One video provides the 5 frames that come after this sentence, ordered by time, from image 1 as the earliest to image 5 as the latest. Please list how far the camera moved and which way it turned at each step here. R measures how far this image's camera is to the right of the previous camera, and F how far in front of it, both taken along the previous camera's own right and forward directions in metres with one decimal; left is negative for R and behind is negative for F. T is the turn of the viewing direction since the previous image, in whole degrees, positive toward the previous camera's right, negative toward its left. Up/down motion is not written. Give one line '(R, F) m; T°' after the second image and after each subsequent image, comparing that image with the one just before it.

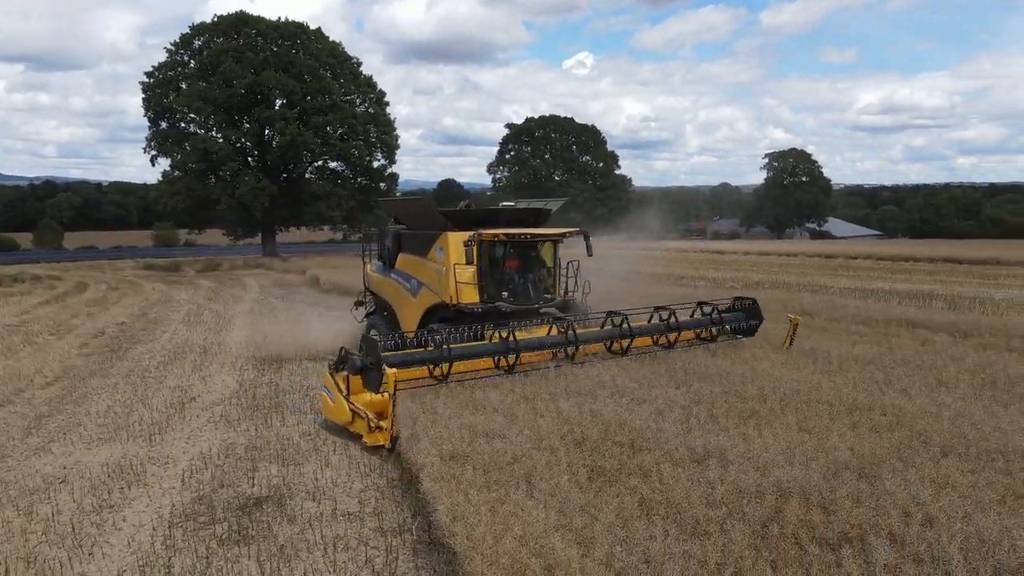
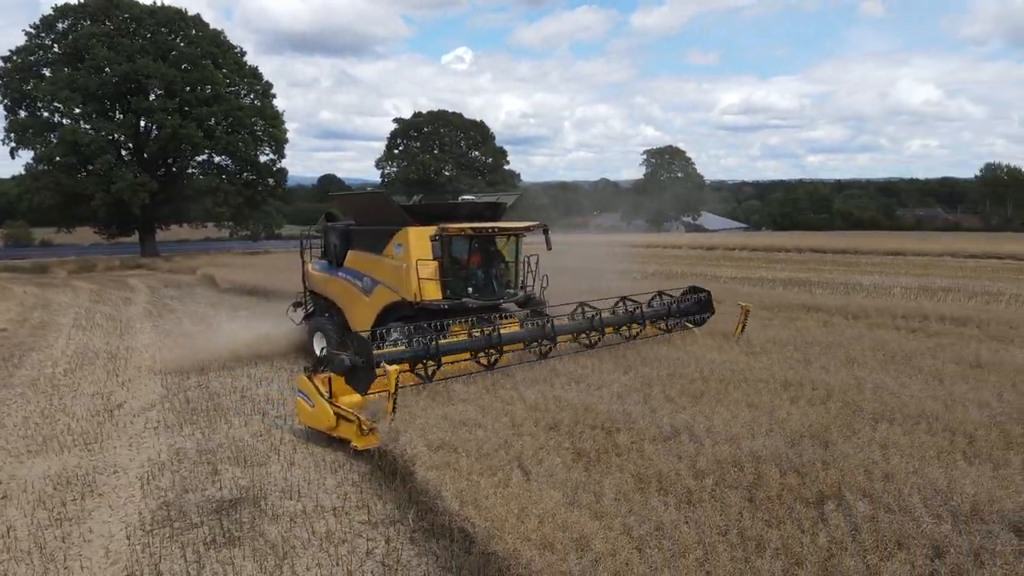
(-0.8, -0.2) m; +9°
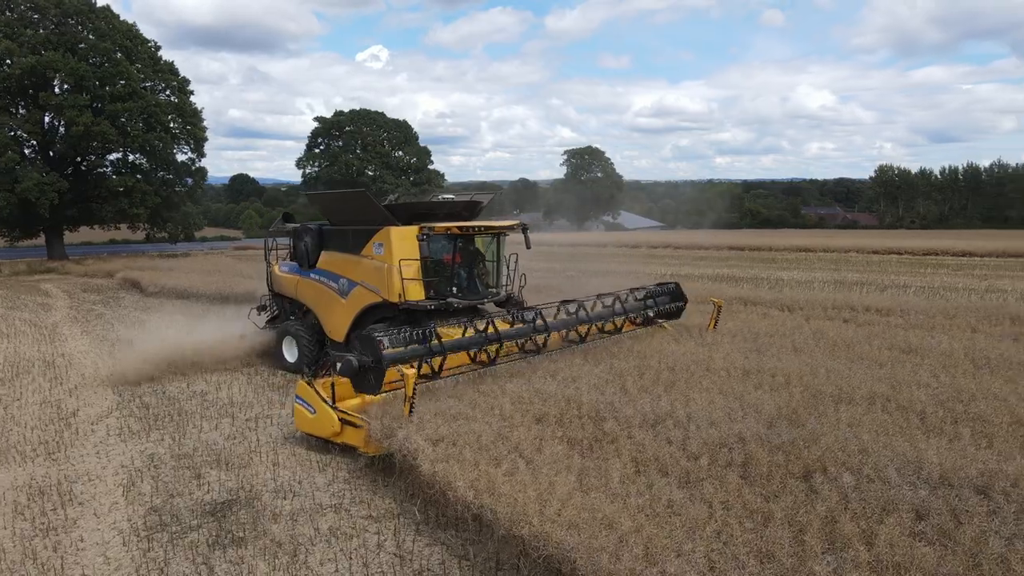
(-0.6, -0.2) m; +6°
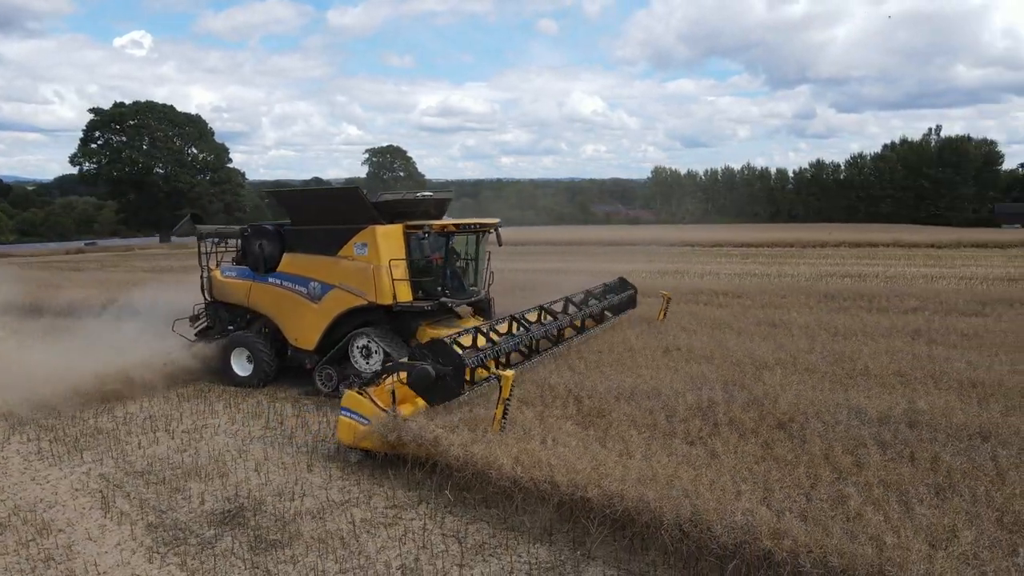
(-1.9, -0.2) m; +16°
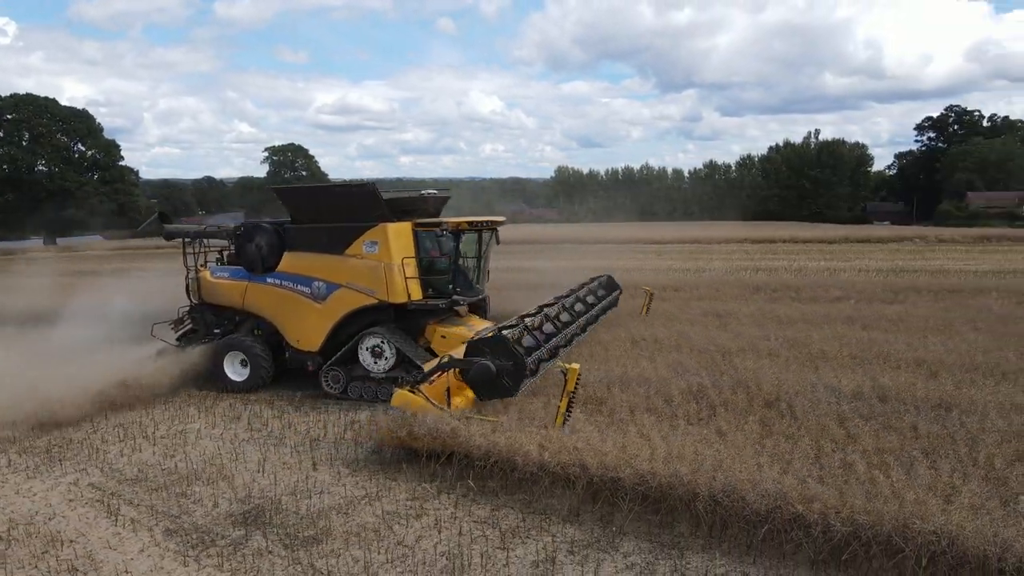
(-1.0, -0.2) m; +7°
